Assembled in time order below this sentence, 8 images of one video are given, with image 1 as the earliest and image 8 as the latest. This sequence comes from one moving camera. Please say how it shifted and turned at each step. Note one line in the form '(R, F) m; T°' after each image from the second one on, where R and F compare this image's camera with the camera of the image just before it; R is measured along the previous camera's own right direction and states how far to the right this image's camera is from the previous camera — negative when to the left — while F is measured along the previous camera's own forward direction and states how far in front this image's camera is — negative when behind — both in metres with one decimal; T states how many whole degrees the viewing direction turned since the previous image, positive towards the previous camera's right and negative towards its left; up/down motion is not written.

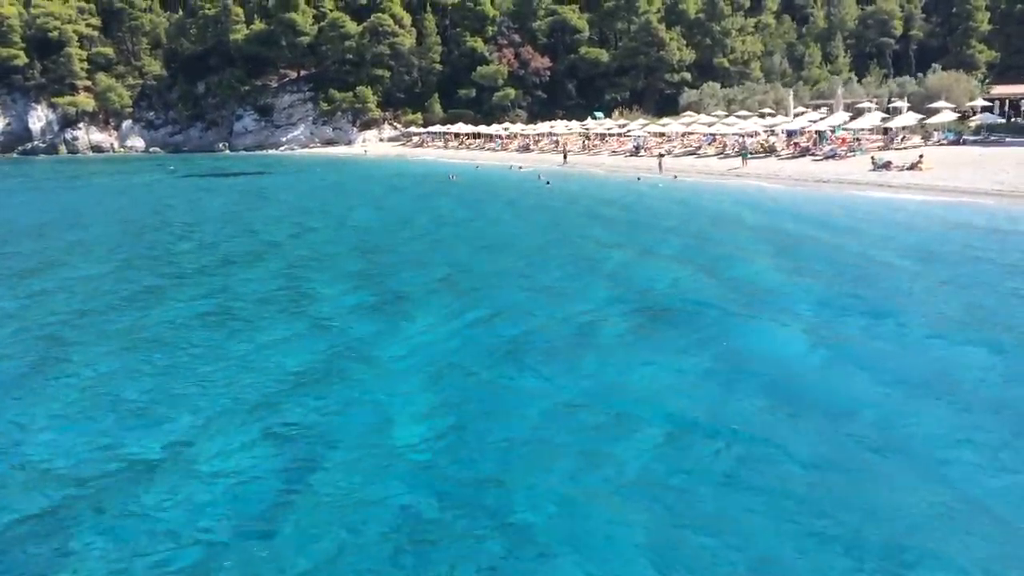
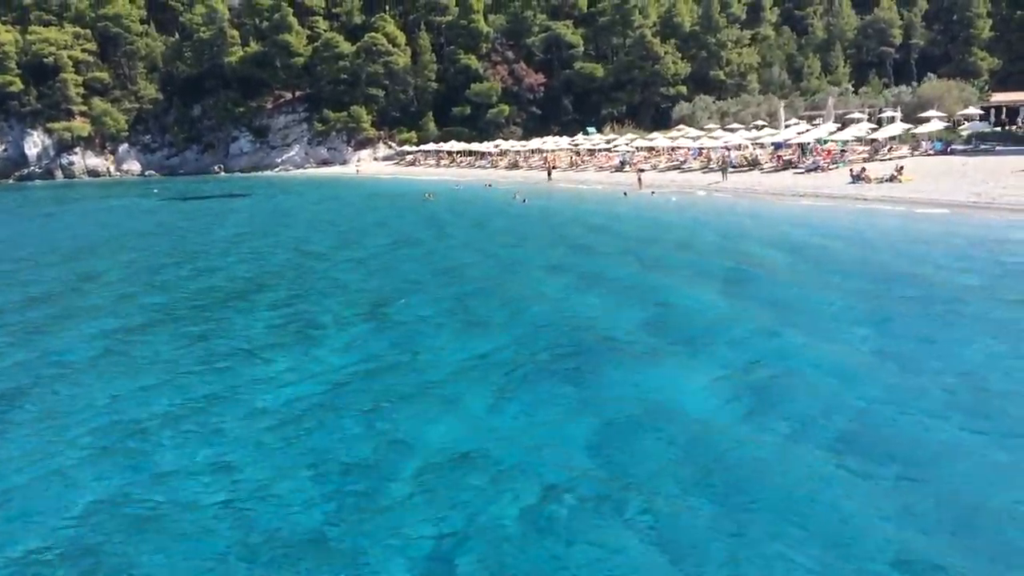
(+1.1, +0.5) m; -1°
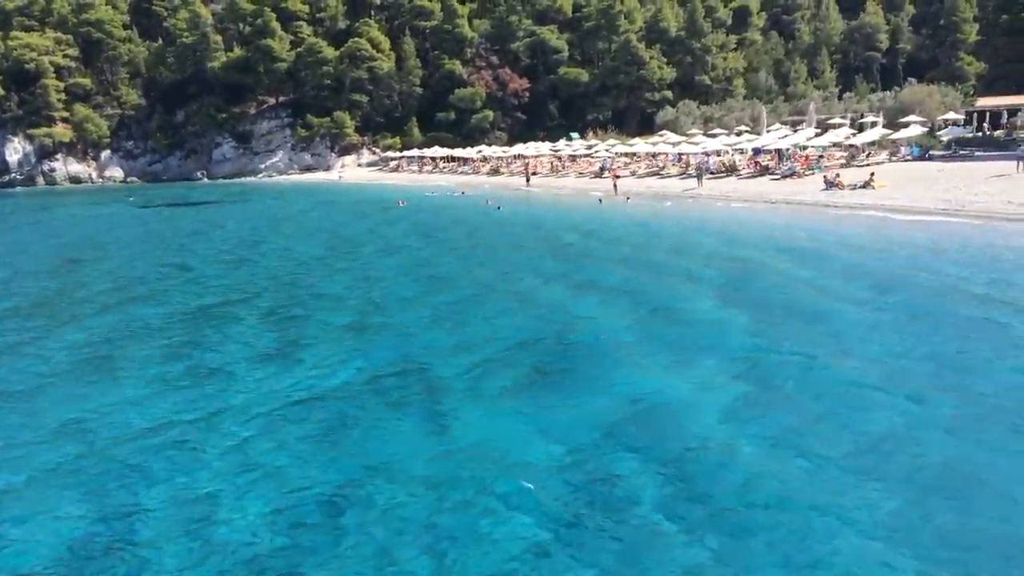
(+0.6, +0.3) m; 0°
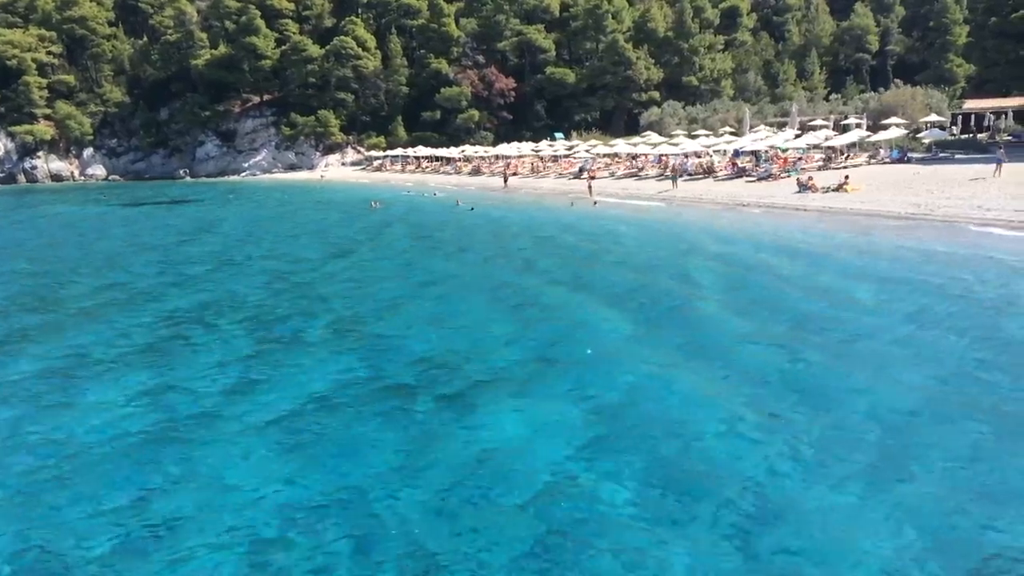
(+0.7, +0.4) m; 0°
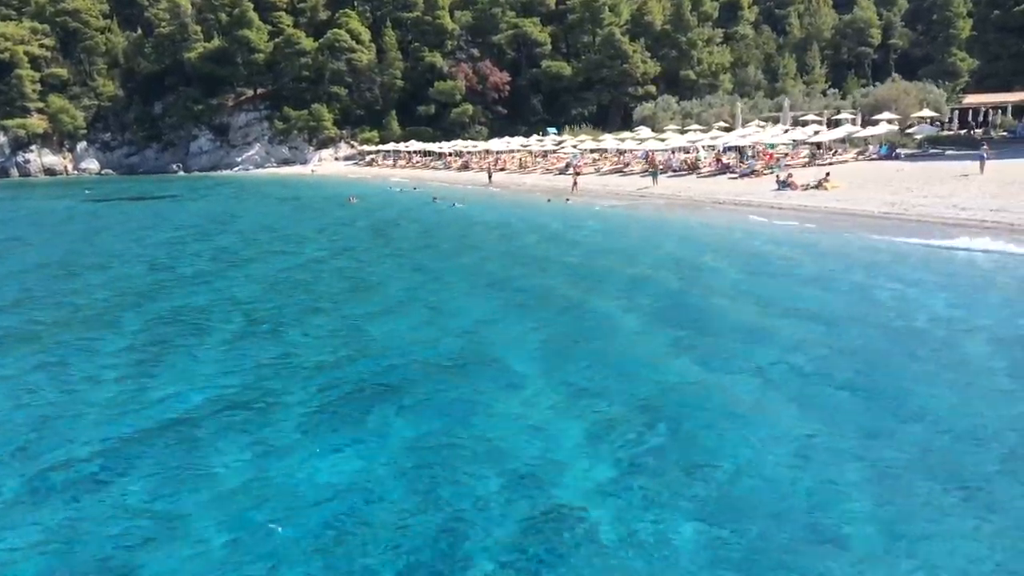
(+0.9, +0.5) m; -1°
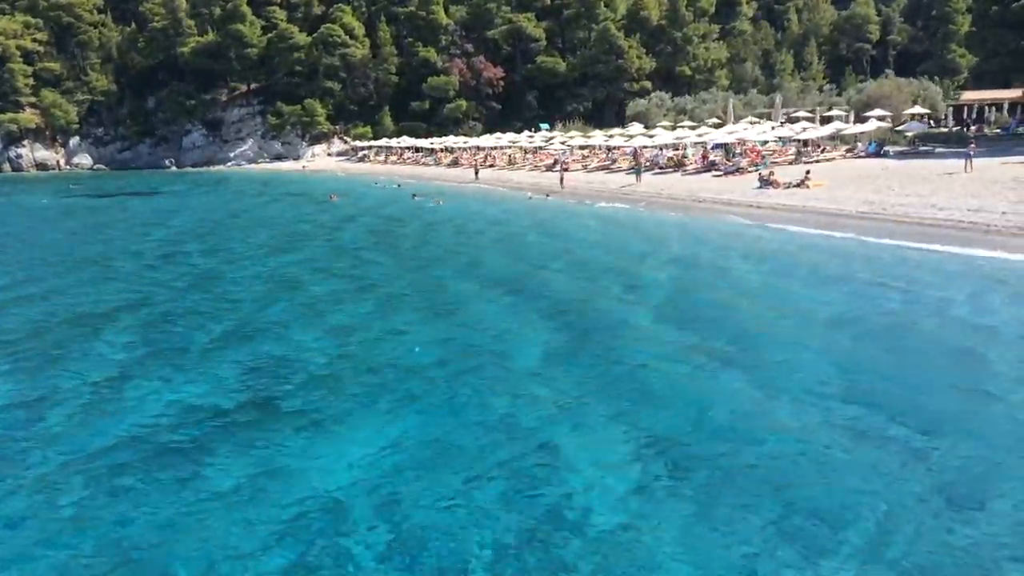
(+0.6, +0.3) m; 0°
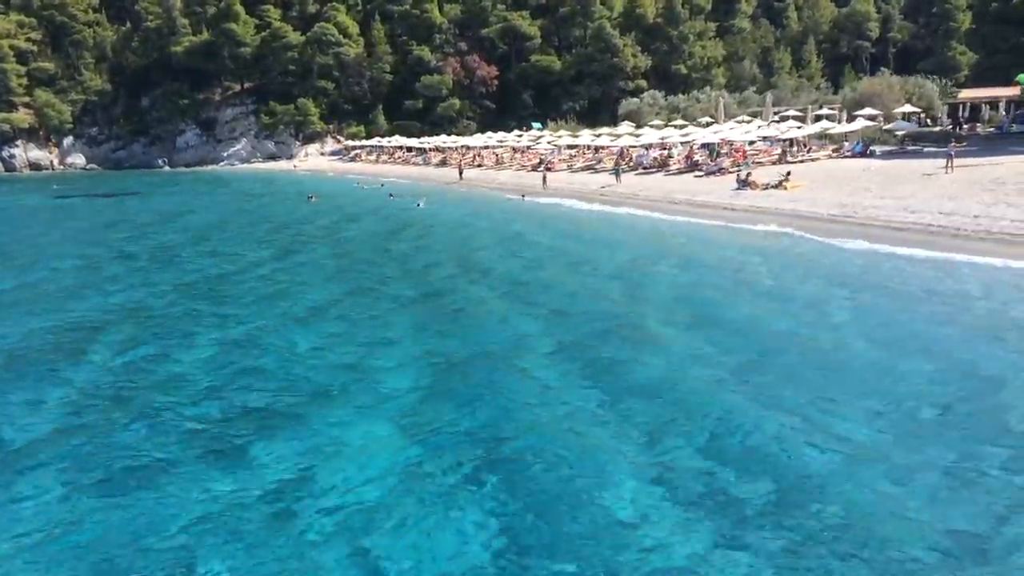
(+0.8, +0.4) m; 0°
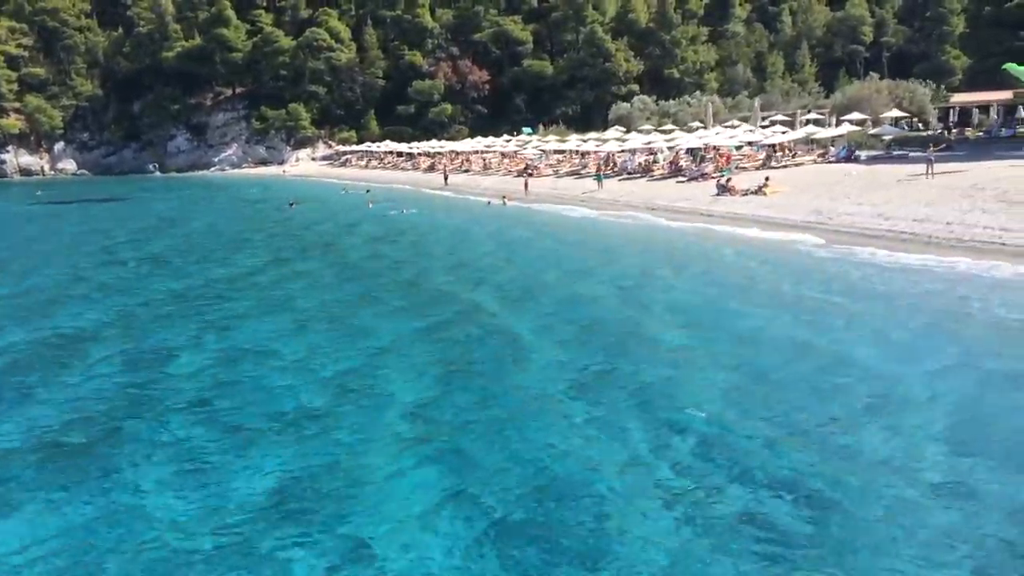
(+0.5, +0.2) m; 0°
